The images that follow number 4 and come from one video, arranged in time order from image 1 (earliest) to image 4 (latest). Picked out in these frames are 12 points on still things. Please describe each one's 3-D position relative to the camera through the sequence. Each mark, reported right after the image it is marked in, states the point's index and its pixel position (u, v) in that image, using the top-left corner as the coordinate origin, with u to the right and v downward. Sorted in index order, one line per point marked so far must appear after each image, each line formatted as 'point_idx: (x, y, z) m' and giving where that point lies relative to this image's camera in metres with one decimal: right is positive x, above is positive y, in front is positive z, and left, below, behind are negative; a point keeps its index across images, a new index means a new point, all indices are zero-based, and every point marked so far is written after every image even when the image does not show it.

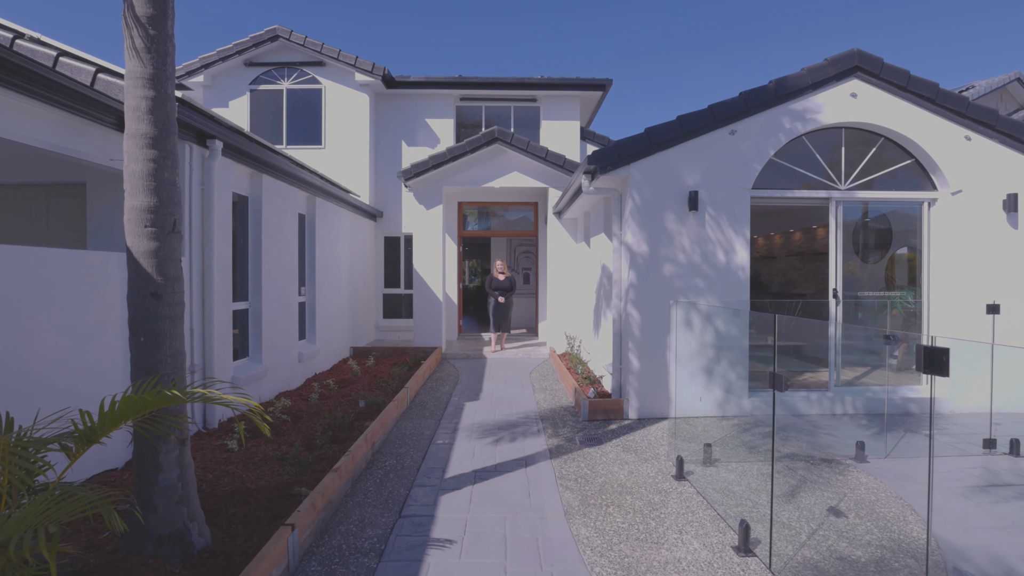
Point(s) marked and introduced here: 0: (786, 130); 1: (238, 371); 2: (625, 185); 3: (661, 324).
0: (+2.9, +1.7, +5.6) m
1: (-2.9, -0.9, +5.5) m
2: (+1.2, +1.1, +5.7) m
3: (+1.6, -0.4, +5.5) m
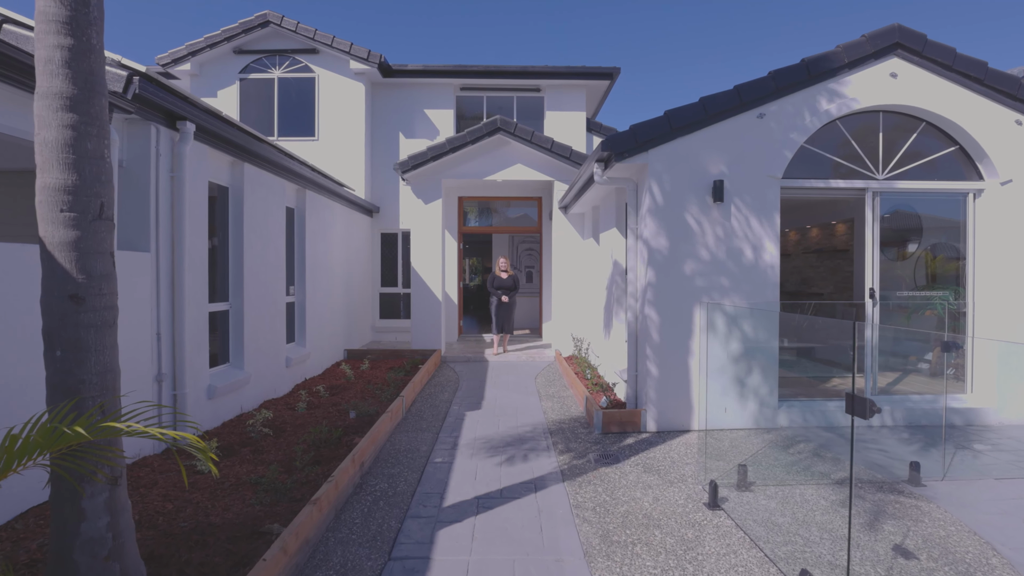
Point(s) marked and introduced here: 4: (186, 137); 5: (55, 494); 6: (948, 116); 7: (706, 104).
0: (+3.0, +1.7, +5.1) m
1: (-2.8, -0.9, +5.0) m
2: (+1.3, +1.1, +5.2) m
3: (+1.6, -0.4, +5.0) m
4: (-2.7, +1.2, +4.3) m
5: (-1.7, -0.8, +2.0) m
6: (+4.3, +1.7, +5.2) m
7: (+1.8, +1.7, +4.9) m
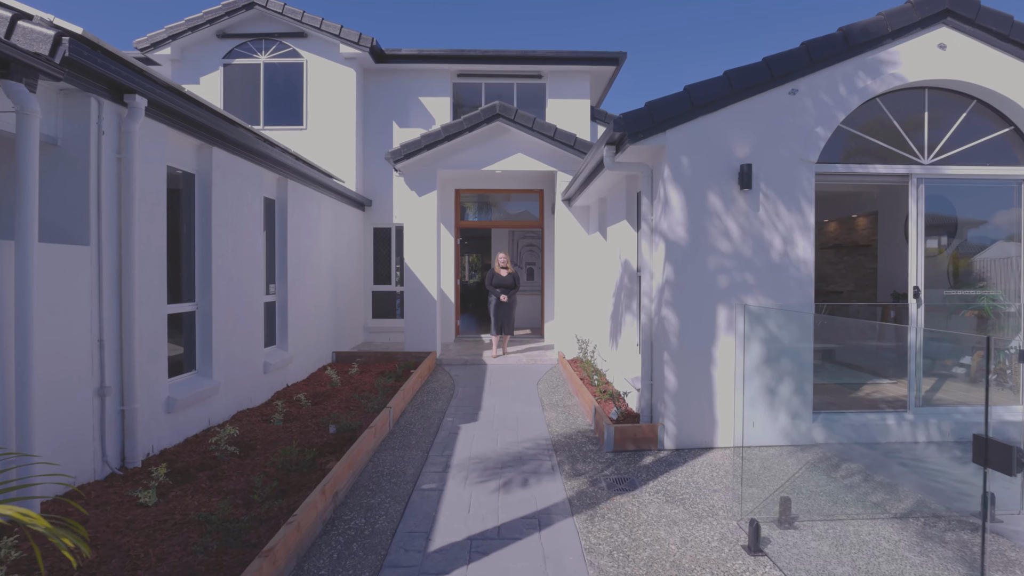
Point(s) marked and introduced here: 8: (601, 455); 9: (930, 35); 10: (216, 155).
0: (+3.0, +1.7, +4.5) m
1: (-2.8, -0.9, +4.4) m
2: (+1.3, +1.1, +4.6) m
3: (+1.6, -0.4, +4.4) m
4: (-2.7, +1.2, +3.8) m
5: (-1.7, -0.8, +1.4) m
6: (+4.3, +1.7, +4.6) m
7: (+1.8, +1.7, +4.3) m
8: (+0.7, -1.4, +4.4) m
9: (+3.6, +2.2, +4.5) m
10: (-2.8, +1.3, +5.0) m
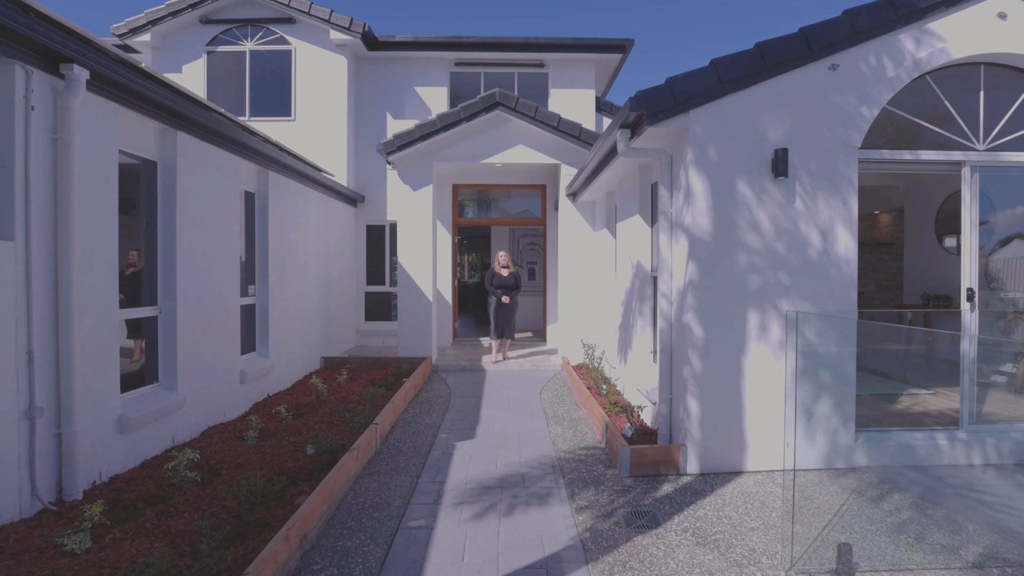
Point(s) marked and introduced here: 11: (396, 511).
0: (+3.0, +1.7, +4.0) m
1: (-2.8, -0.9, +3.9) m
2: (+1.3, +1.1, +4.1) m
3: (+1.6, -0.4, +3.9) m
4: (-2.7, +1.2, +3.2) m
5: (-1.7, -0.8, +0.9) m
6: (+4.3, +1.7, +4.1) m
7: (+1.8, +1.7, +3.8) m
8: (+0.8, -1.4, +3.9) m
9: (+3.6, +2.2, +4.0) m
10: (-2.8, +1.2, +4.5) m
11: (-0.7, -1.4, +3.3) m
